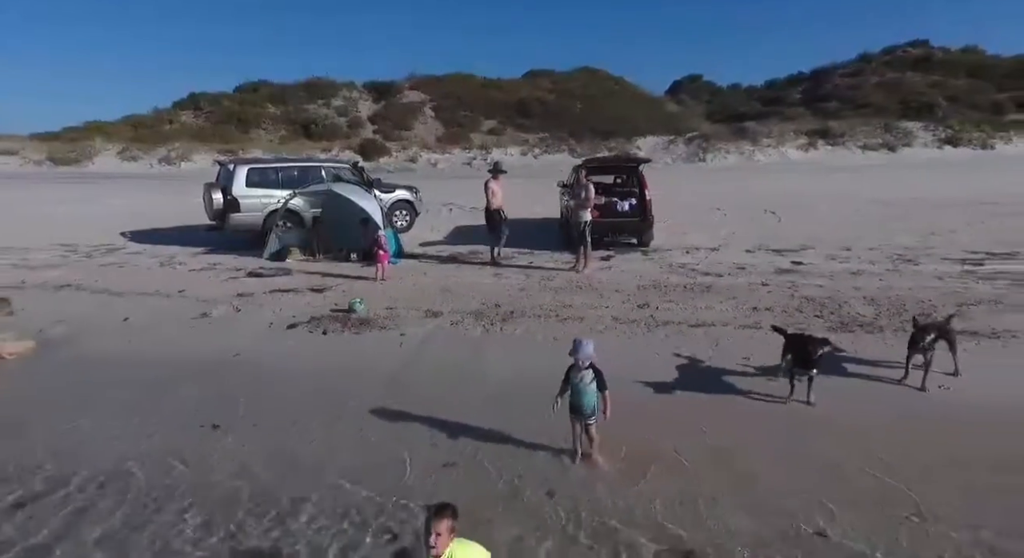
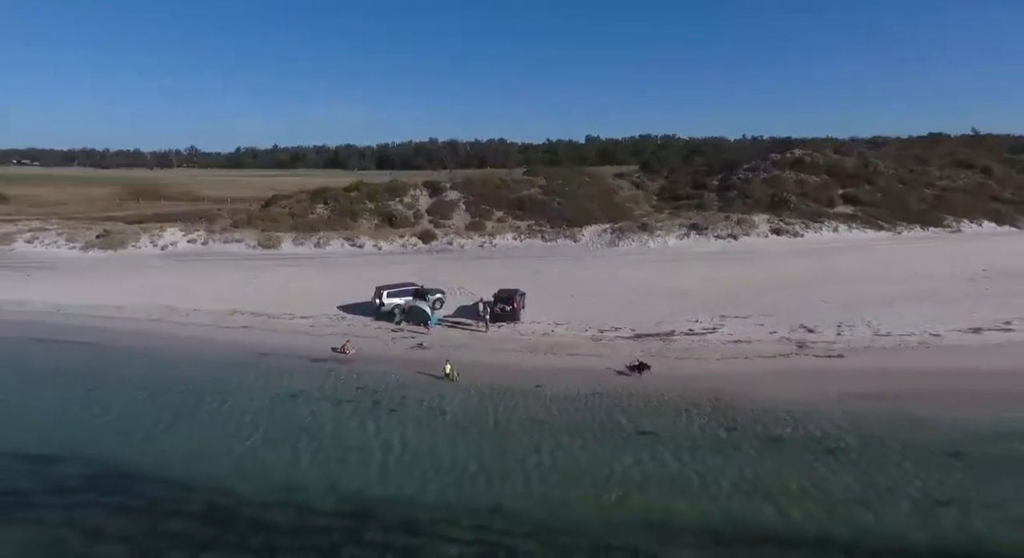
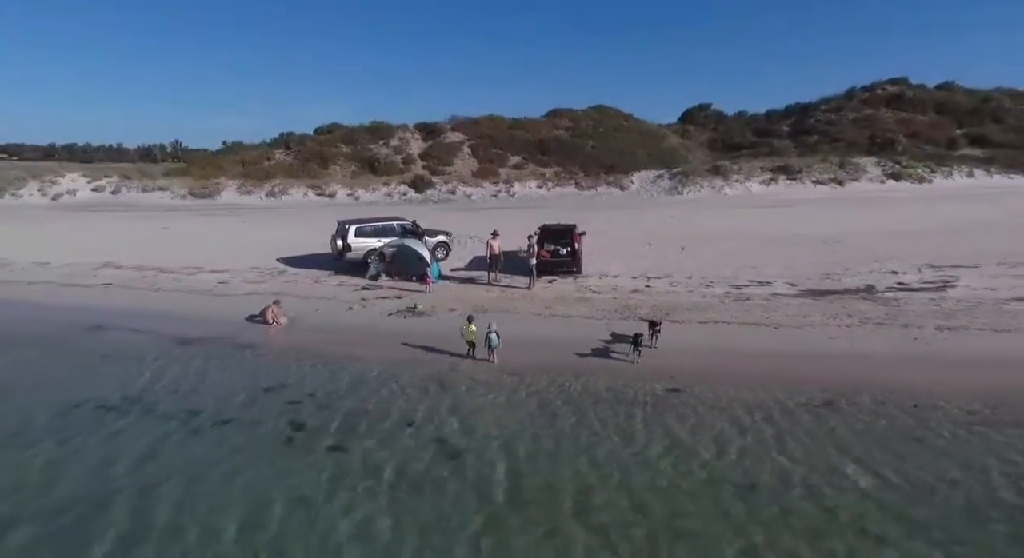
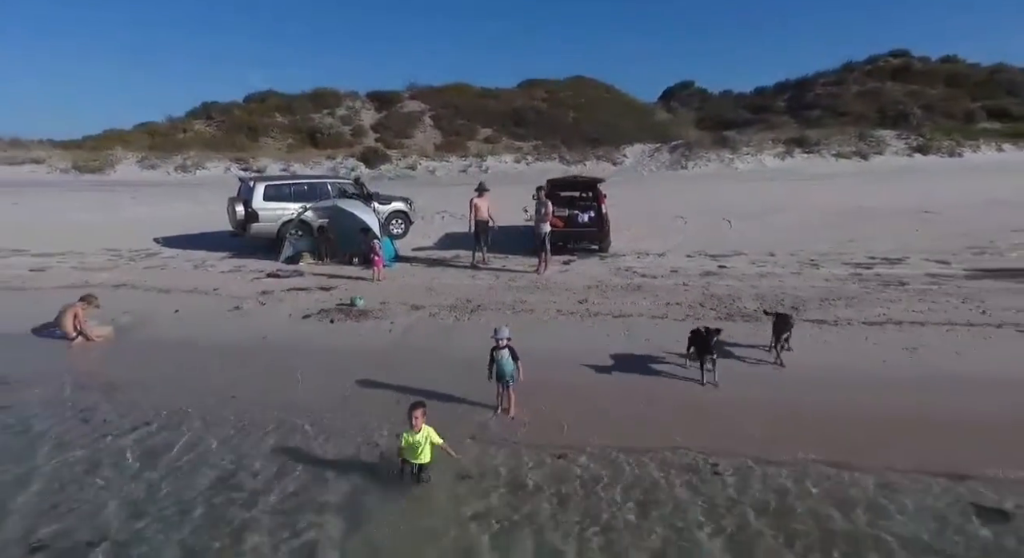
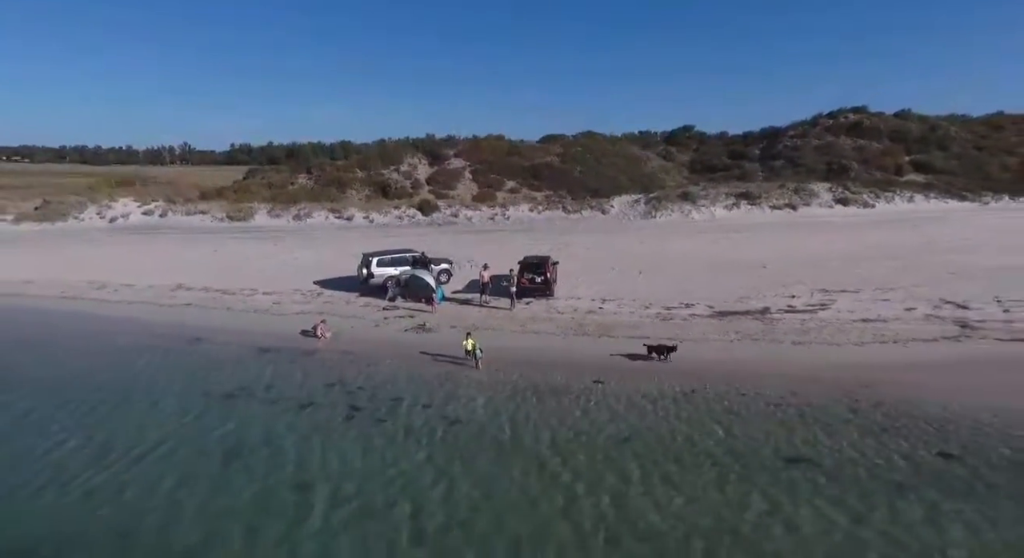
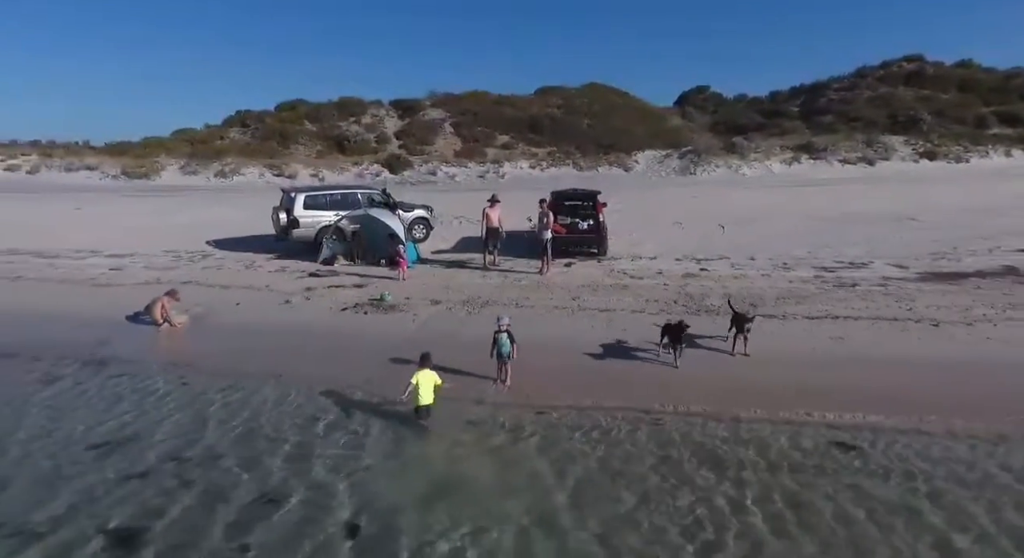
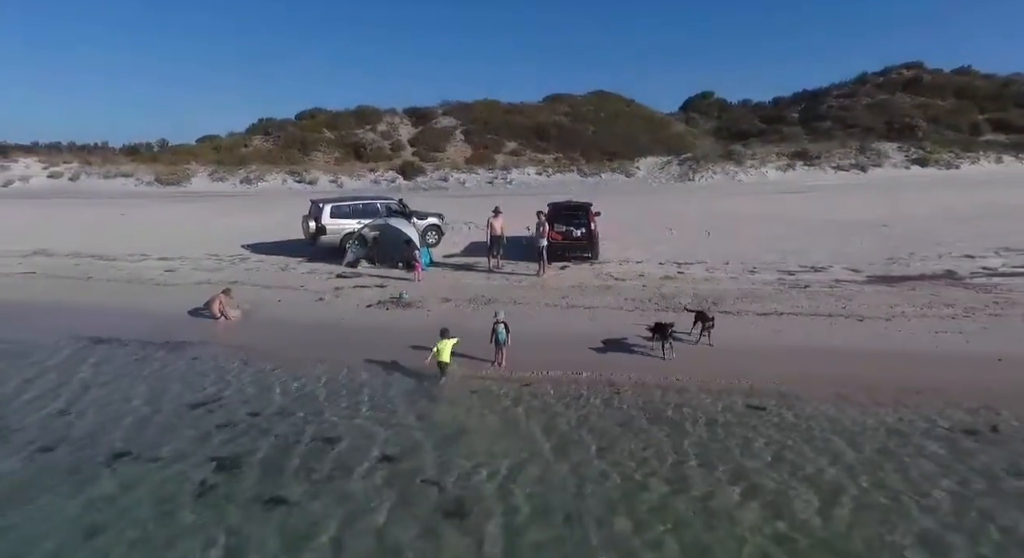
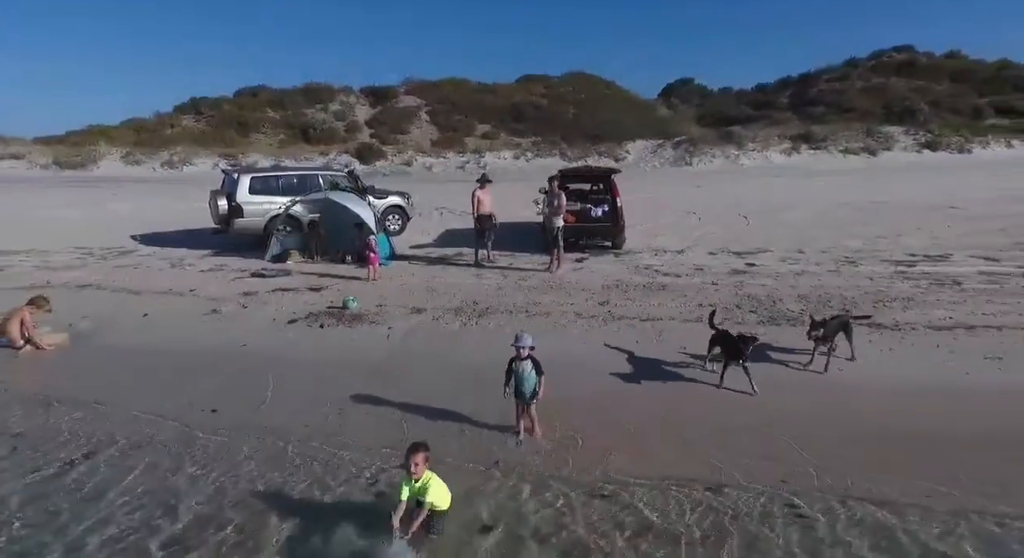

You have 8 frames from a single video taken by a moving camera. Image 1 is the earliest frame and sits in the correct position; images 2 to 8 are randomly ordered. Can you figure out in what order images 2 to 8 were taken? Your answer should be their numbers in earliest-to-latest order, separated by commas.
8, 4, 6, 7, 3, 5, 2
